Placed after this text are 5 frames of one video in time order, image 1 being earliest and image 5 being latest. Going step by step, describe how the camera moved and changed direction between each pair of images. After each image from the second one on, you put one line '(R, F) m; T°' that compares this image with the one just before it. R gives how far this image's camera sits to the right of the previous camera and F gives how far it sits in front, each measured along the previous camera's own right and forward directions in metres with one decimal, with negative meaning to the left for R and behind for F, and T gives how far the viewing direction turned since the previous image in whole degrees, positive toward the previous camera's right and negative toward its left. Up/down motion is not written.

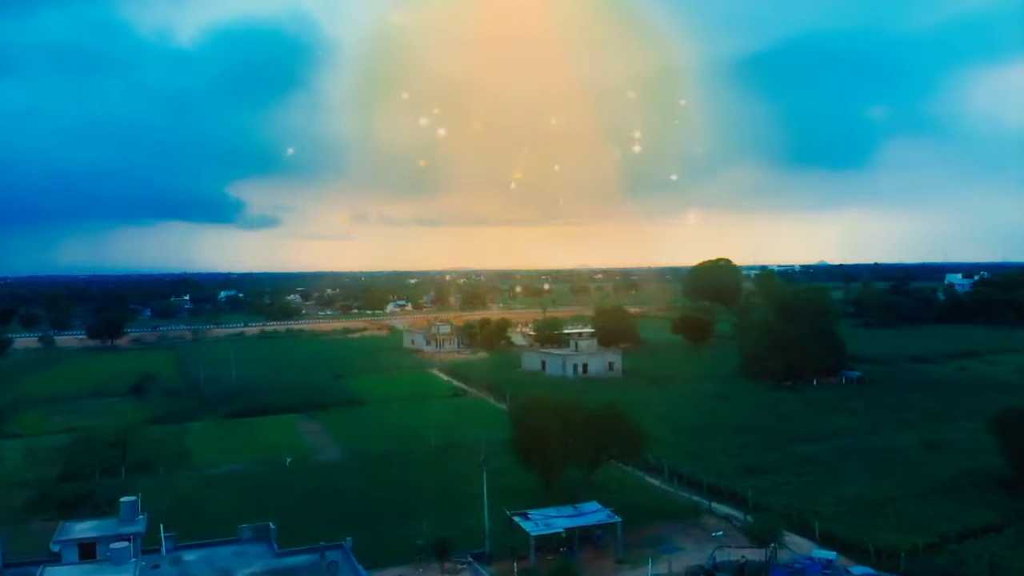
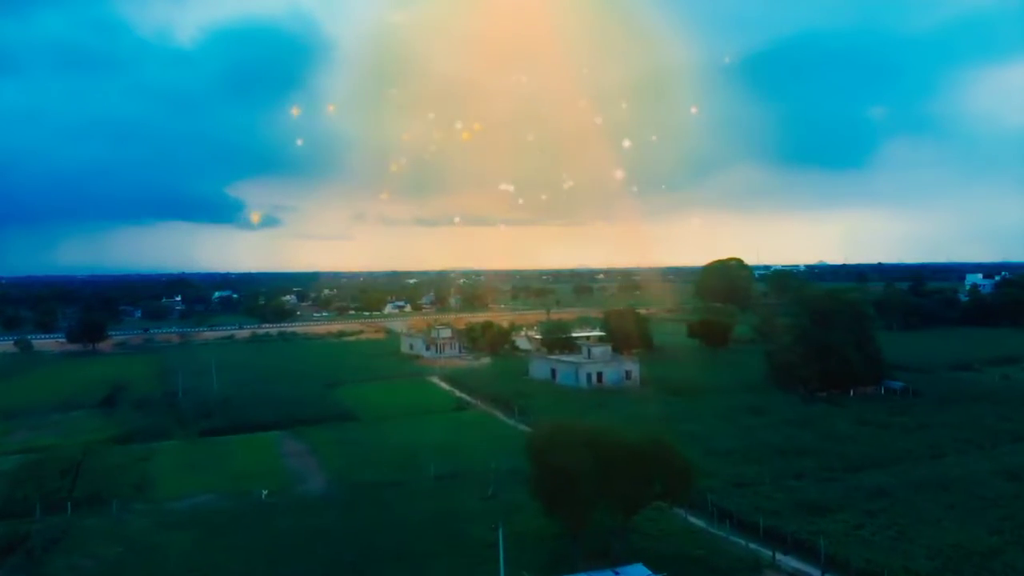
(-0.3, +2.6) m; 0°
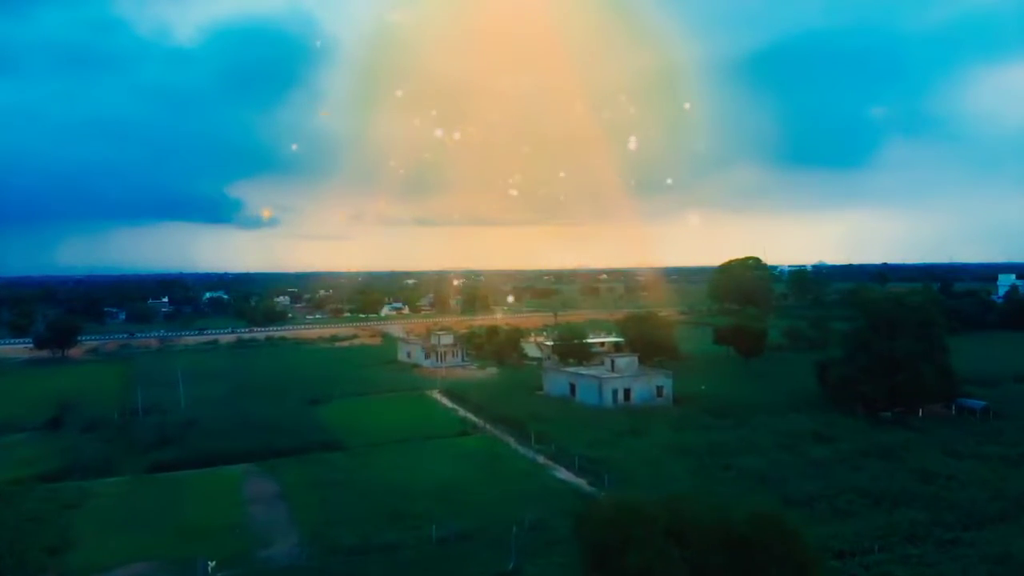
(-0.4, +3.8) m; 0°
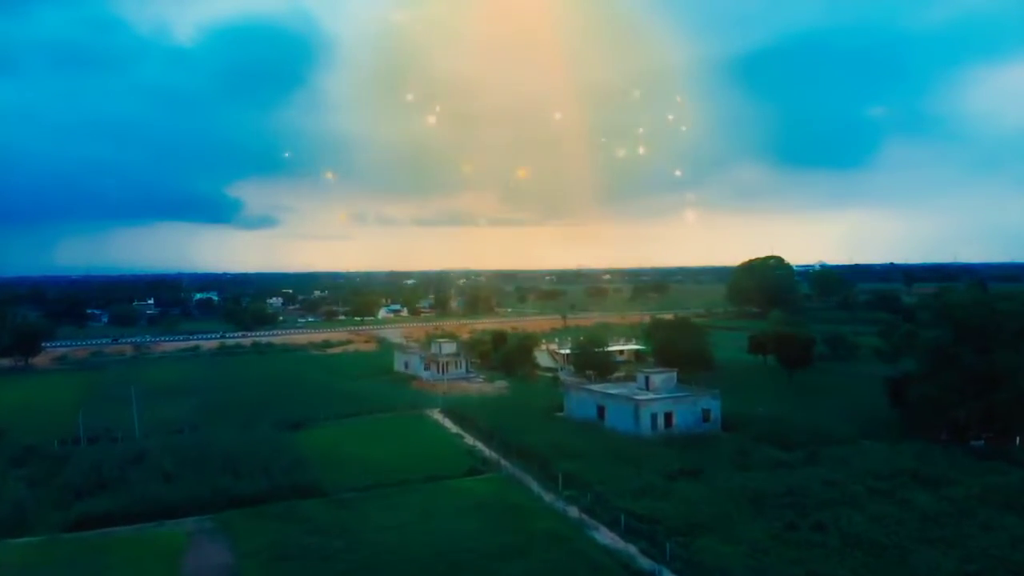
(-0.5, +3.9) m; 0°
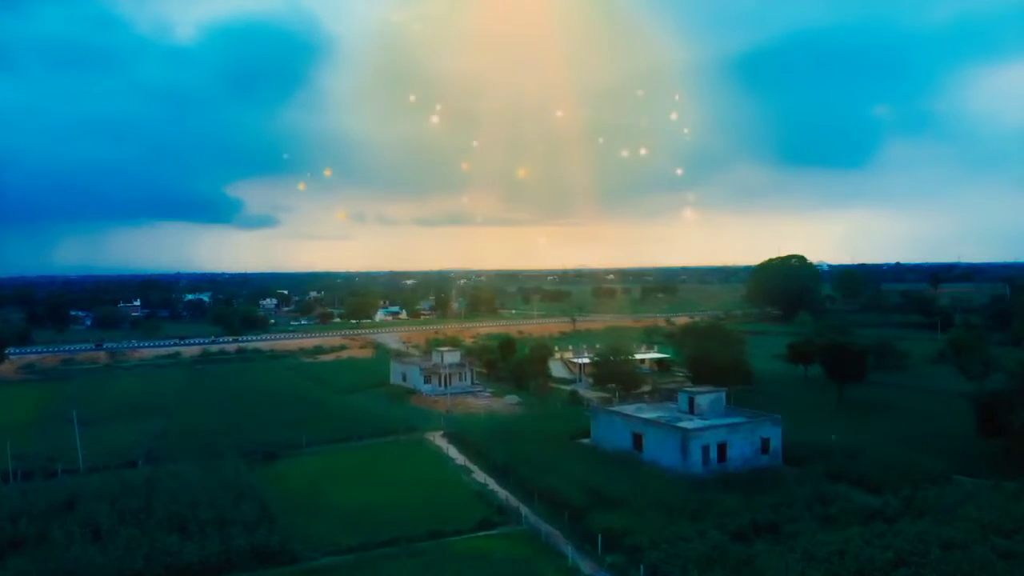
(-0.4, +3.4) m; 0°
